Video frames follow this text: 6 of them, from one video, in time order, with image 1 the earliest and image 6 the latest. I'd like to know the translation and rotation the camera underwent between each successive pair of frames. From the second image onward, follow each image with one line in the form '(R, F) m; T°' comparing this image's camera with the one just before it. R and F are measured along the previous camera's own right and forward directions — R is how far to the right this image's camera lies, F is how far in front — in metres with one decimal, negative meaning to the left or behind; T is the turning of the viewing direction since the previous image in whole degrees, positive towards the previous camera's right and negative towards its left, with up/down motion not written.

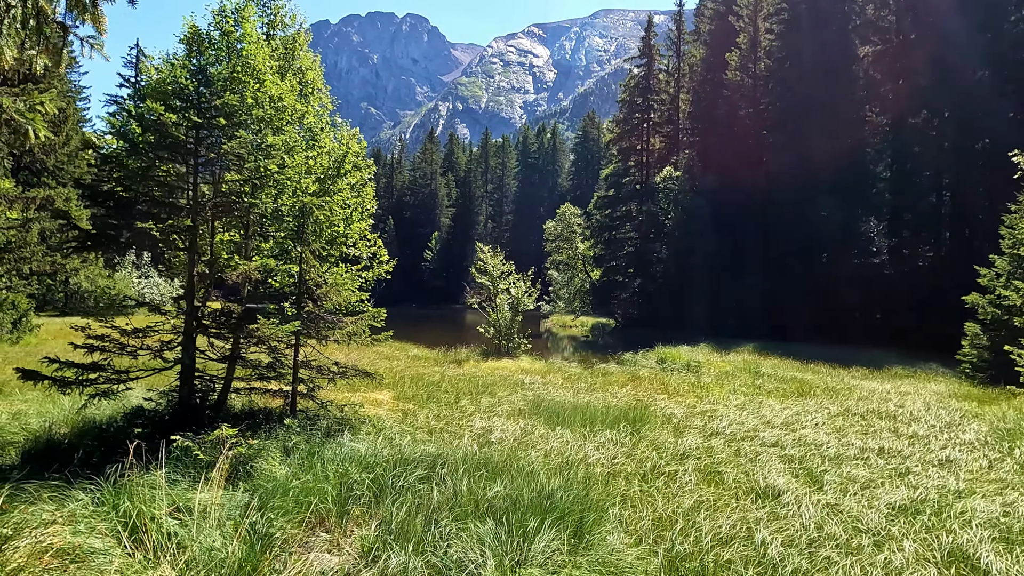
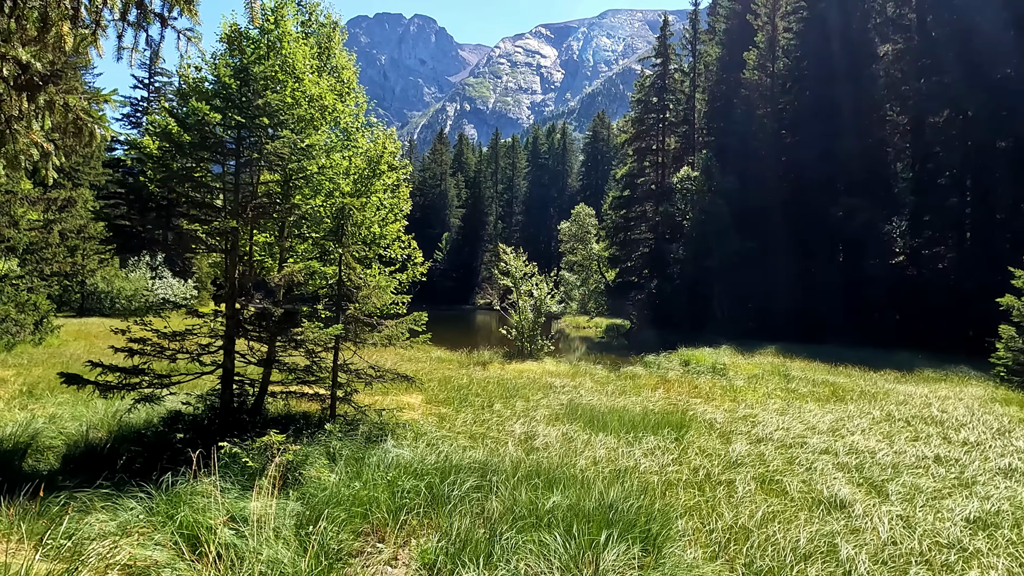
(-0.5, +0.2) m; -1°
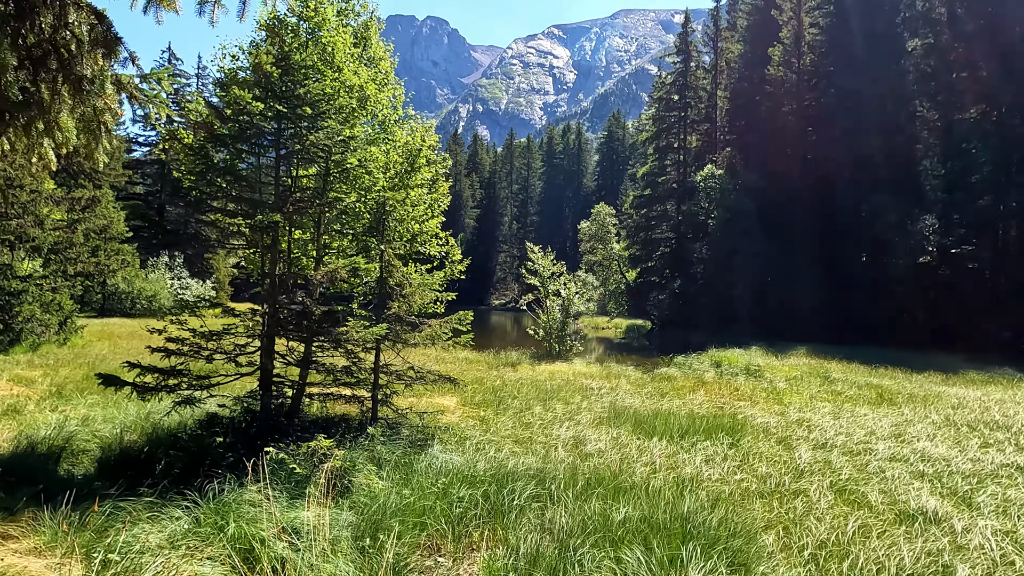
(-0.5, +0.3) m; -1°
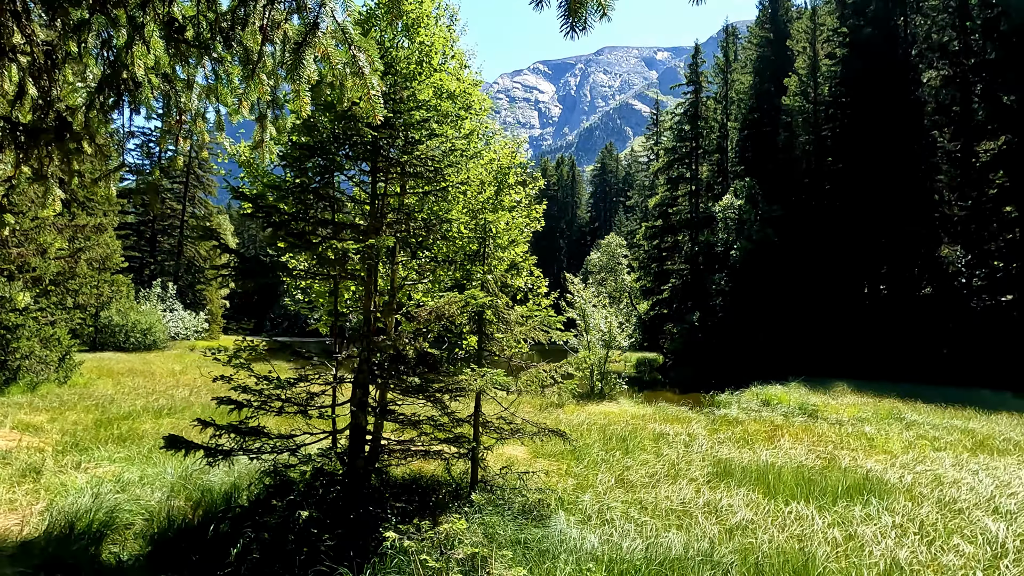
(-1.5, +1.0) m; +1°
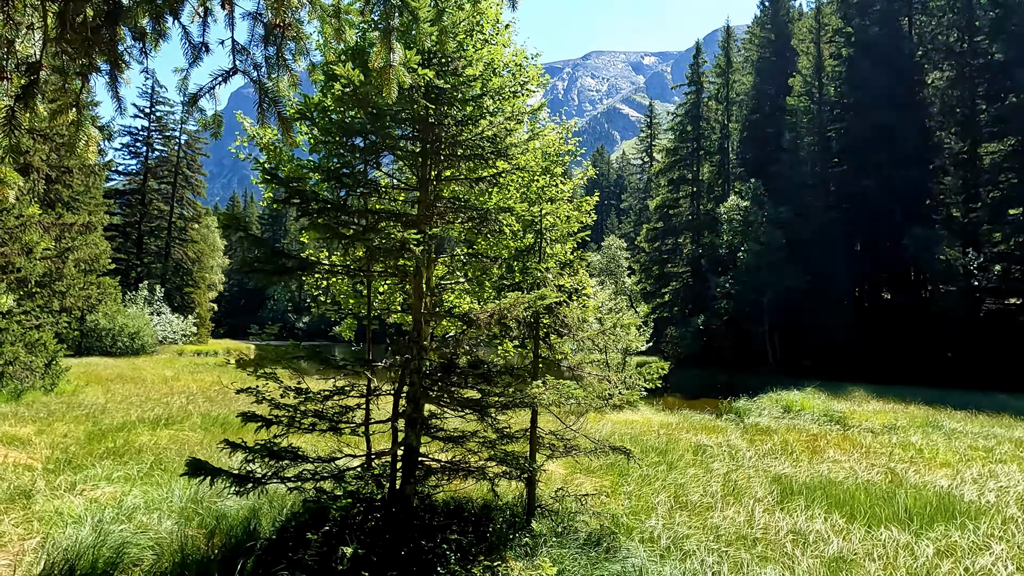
(-0.7, +0.7) m; +1°
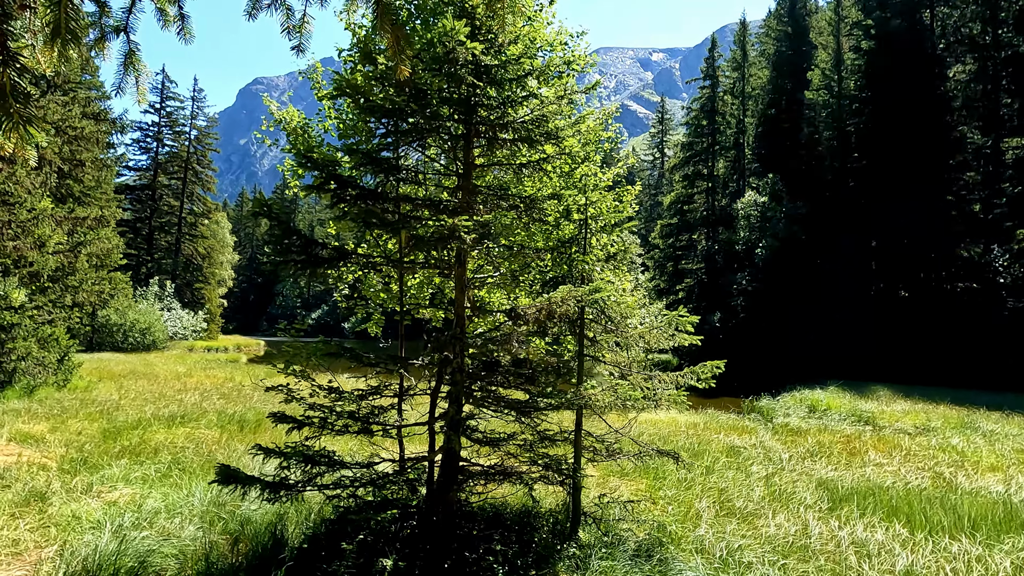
(-0.4, +0.3) m; -1°
